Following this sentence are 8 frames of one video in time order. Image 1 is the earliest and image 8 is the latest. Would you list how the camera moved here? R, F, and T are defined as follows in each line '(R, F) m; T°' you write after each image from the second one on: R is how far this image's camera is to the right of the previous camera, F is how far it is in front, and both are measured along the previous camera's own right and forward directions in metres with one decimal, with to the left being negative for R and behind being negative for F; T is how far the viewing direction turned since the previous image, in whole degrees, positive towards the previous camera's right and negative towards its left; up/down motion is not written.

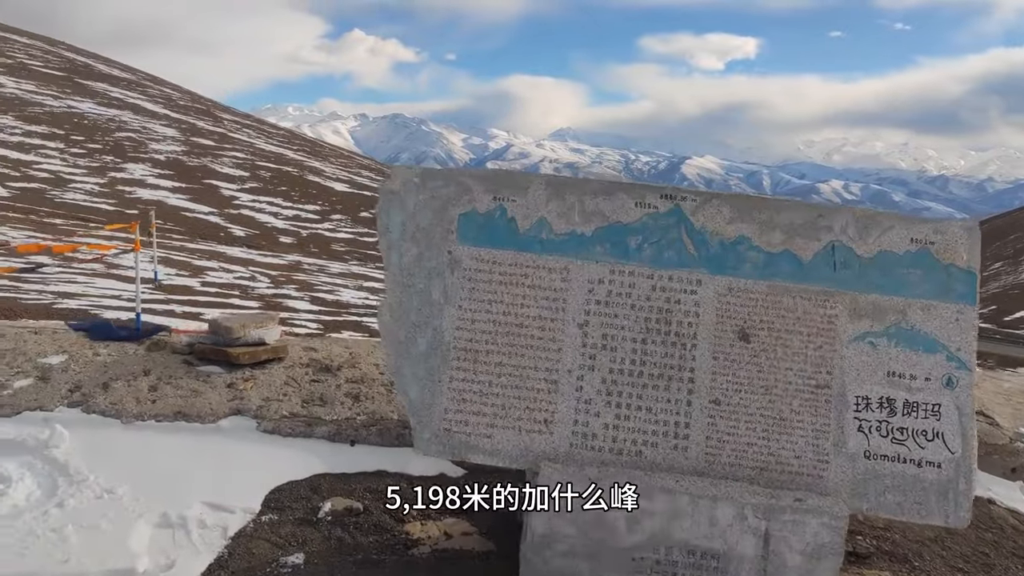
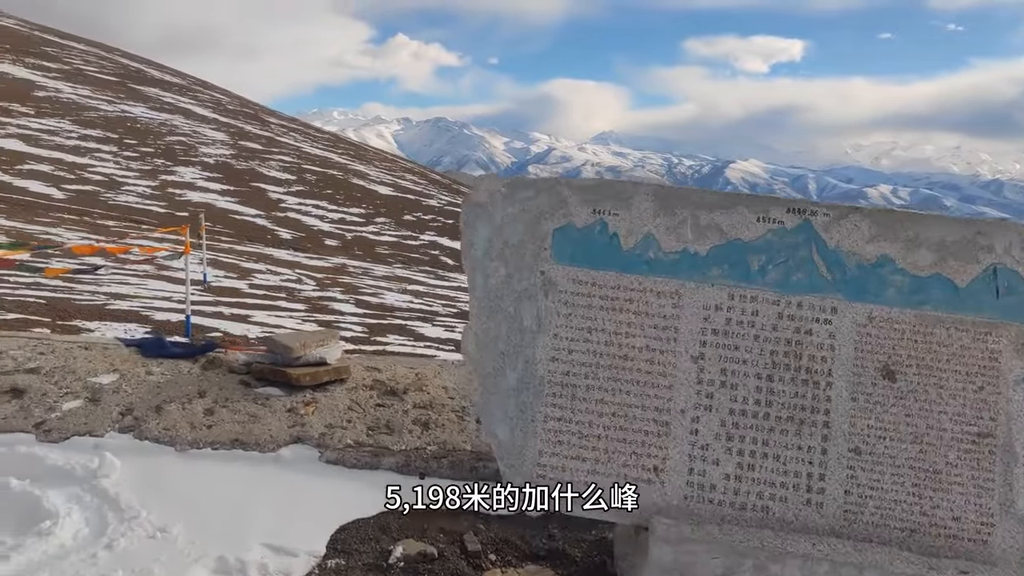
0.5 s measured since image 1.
(-0.2, +0.4) m; -3°
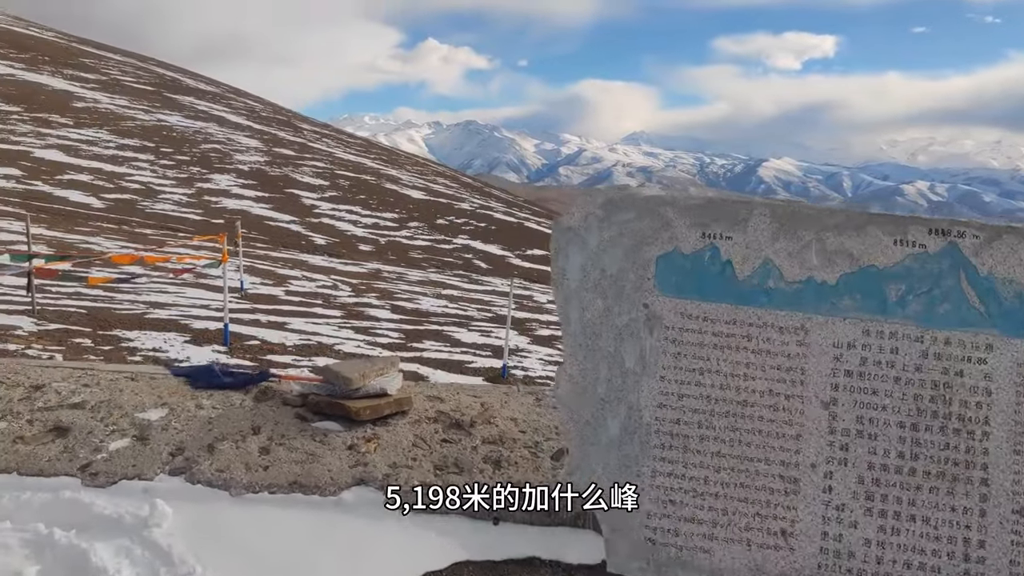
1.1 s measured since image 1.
(-0.2, +0.3) m; -2°
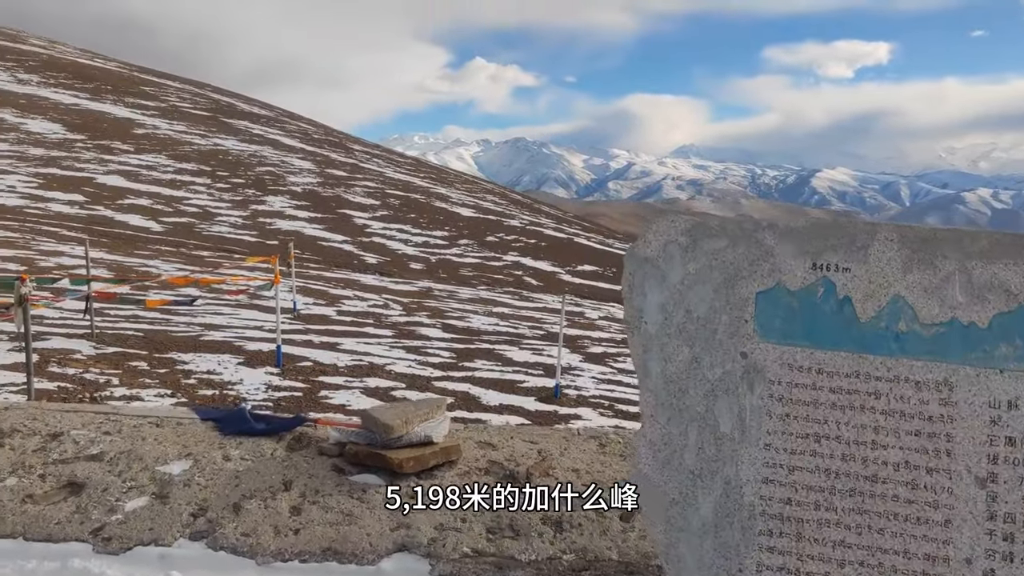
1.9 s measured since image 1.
(0.0, +0.5) m; -3°
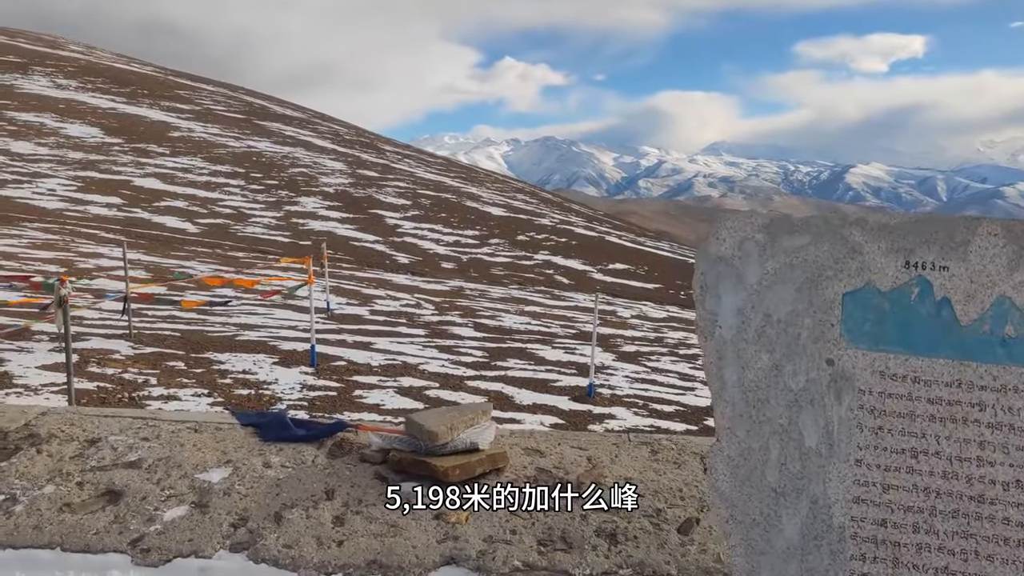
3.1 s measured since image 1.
(-0.1, +0.2) m; -2°
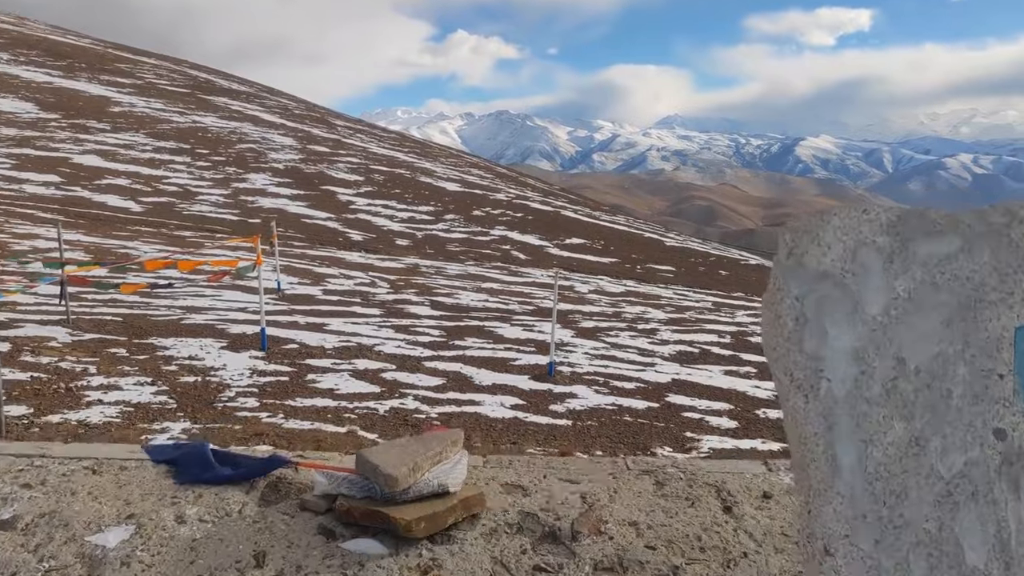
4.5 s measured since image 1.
(-0.1, +0.7) m; +3°
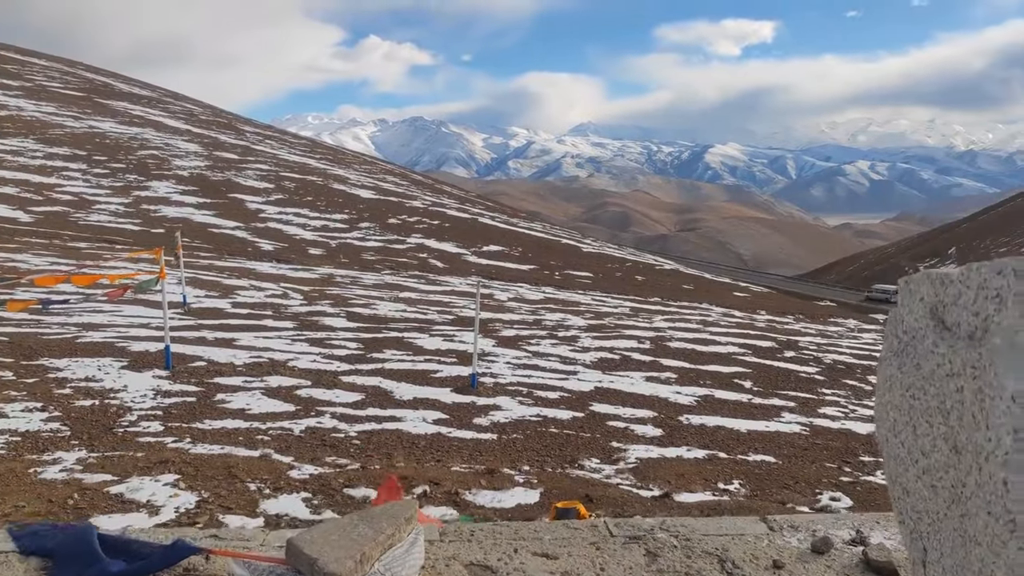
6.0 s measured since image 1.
(-0.1, +0.5) m; +6°
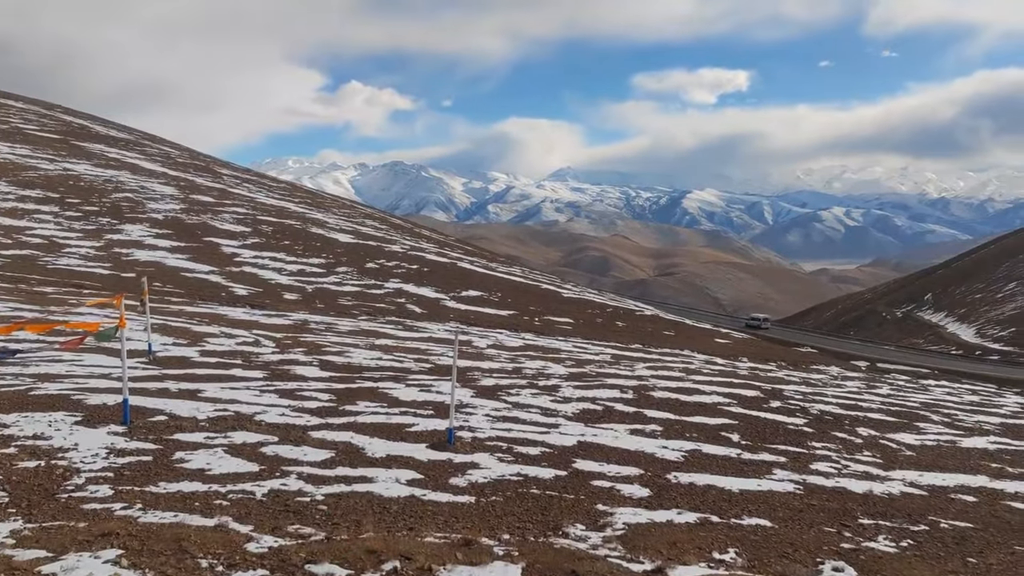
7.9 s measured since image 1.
(0.0, +1.1) m; +1°
